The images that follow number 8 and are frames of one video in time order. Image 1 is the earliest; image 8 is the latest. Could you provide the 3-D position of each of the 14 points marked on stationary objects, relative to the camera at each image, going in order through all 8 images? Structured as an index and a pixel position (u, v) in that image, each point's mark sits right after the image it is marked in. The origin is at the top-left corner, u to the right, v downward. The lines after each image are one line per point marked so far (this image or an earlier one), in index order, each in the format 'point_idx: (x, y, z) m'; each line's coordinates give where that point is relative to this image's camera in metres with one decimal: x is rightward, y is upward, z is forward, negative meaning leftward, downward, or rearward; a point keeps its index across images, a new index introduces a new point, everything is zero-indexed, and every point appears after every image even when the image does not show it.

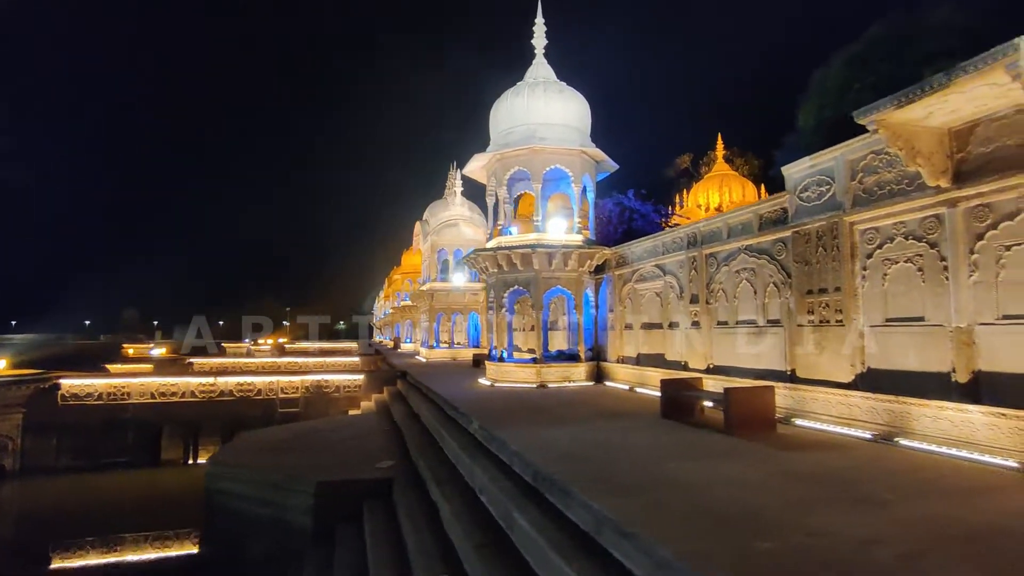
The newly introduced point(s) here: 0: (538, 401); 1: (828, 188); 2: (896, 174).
0: (+0.6, -2.6, +12.4) m
1: (+4.7, +1.5, +8.1) m
2: (+5.0, +1.5, +7.1) m
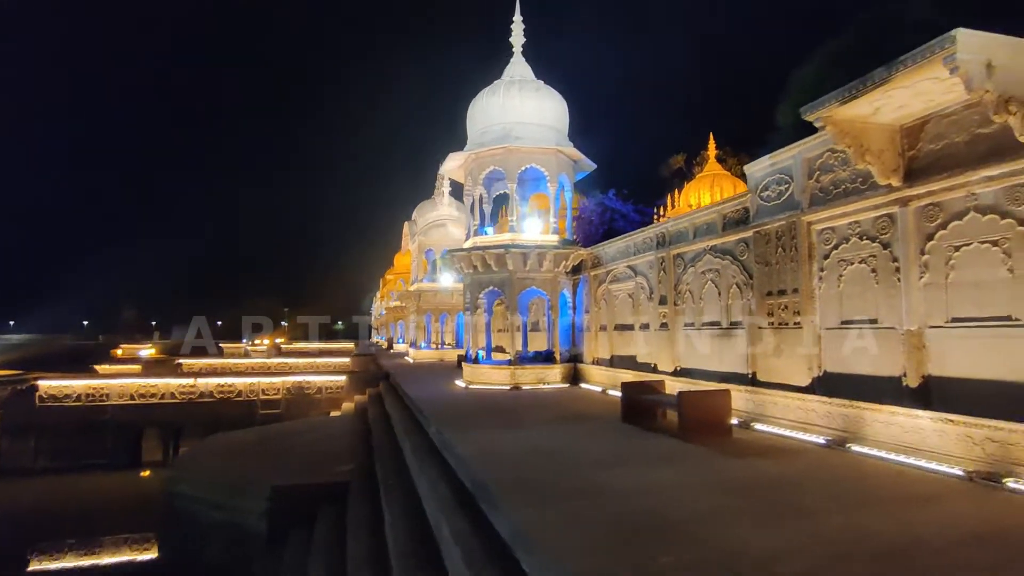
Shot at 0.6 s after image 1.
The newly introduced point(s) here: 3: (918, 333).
0: (-0.1, -2.6, +12.2) m
1: (+4.0, +1.5, +7.9) m
2: (+4.3, +1.5, +6.9) m
3: (+4.6, -0.5, +6.1) m
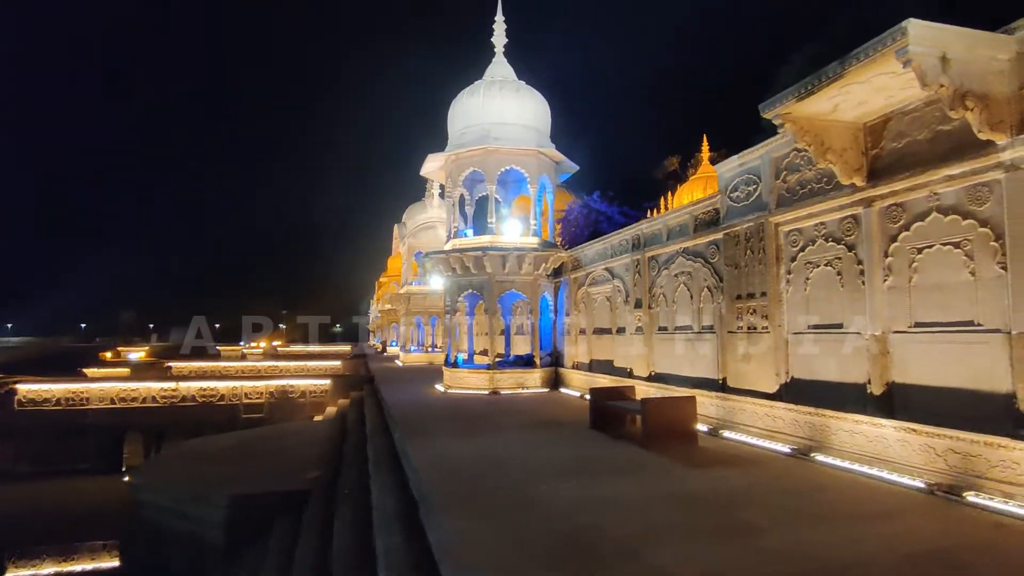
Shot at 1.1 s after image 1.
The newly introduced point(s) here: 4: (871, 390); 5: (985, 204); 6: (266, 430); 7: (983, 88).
0: (-0.7, -2.7, +11.9) m
1: (+3.4, +1.4, +7.6) m
2: (+3.7, +1.4, +6.6) m
3: (+4.0, -0.5, +5.8) m
4: (+3.9, -1.1, +5.9) m
5: (+4.3, +0.8, +4.9) m
6: (-8.1, -4.7, +17.8) m
7: (+4.0, +1.7, +4.6) m
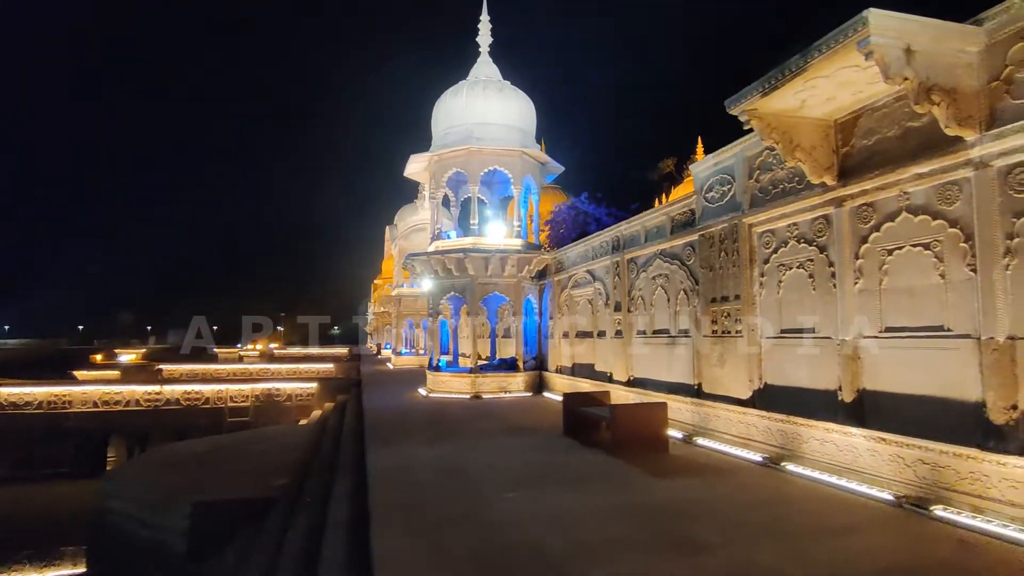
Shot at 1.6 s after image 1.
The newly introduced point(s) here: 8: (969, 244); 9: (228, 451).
0: (-1.1, -2.7, +11.7) m
1: (+3.0, +1.4, +7.4) m
2: (+3.3, +1.4, +6.4) m
3: (+3.6, -0.6, +5.6) m
4: (+3.5, -1.2, +5.7) m
5: (+3.8, +0.7, +4.7) m
6: (-8.6, -4.7, +17.6) m
7: (+3.6, +1.7, +4.4) m
8: (+3.9, +0.4, +4.6) m
9: (-7.4, -4.2, +14.0) m
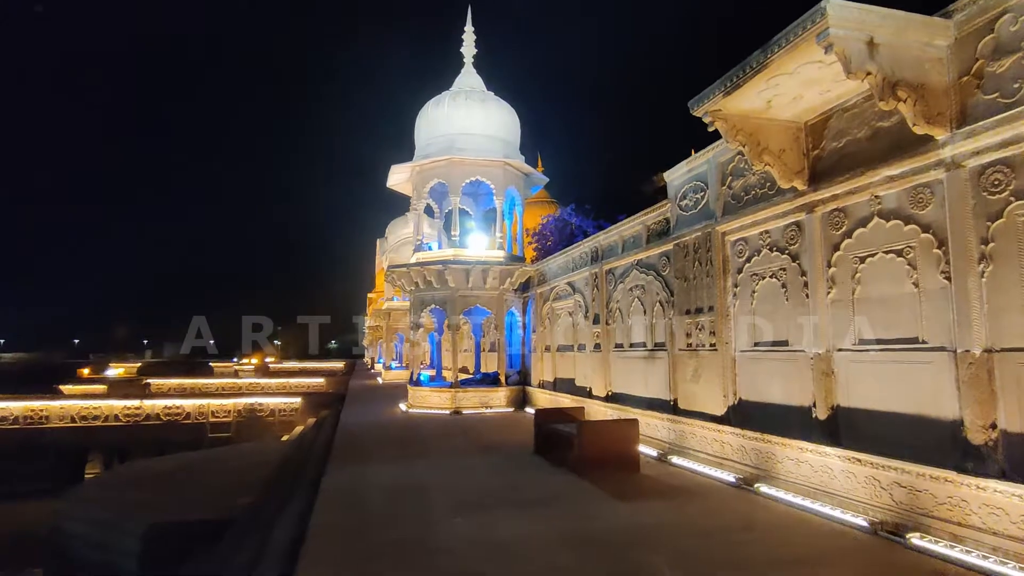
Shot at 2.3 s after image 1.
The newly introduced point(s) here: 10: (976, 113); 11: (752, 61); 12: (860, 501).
0: (-1.6, -3.0, +11.3) m
1: (+2.5, +1.2, +7.2) m
2: (+2.8, +1.3, +6.2) m
3: (+3.1, -0.7, +5.3) m
4: (+3.0, -1.3, +5.4) m
5: (+3.4, +0.7, +4.4) m
6: (-9.1, -5.1, +17.2) m
7: (+3.1, +1.6, +4.1) m
8: (+3.4, +0.3, +4.3) m
9: (-7.8, -4.5, +13.6) m
10: (+3.4, +1.3, +4.0) m
11: (+2.1, +1.9, +4.6) m
12: (+3.1, -1.9, +4.7) m
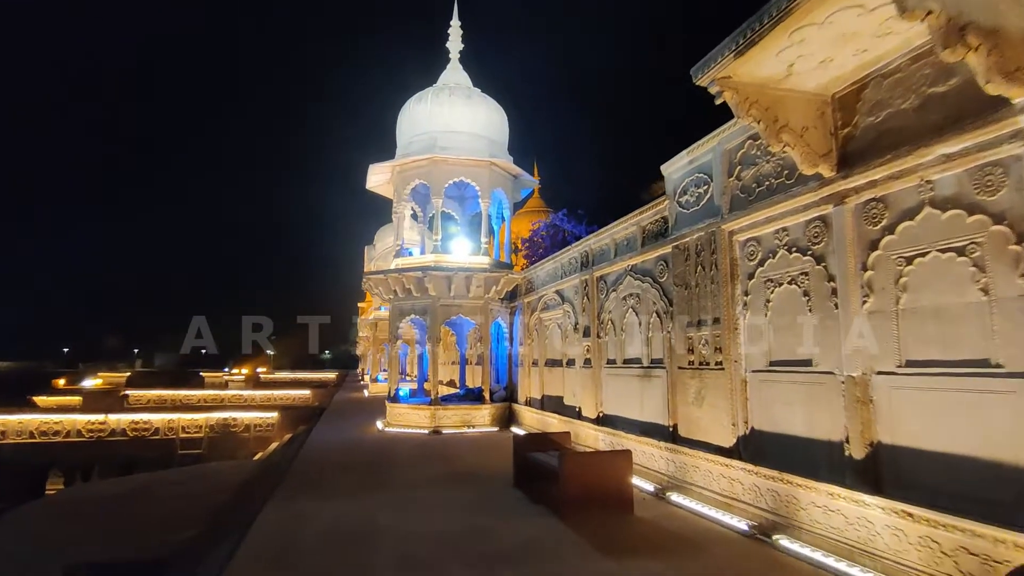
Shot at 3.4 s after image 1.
0: (-2.0, -3.1, +10.3) m
1: (+2.2, +1.1, +6.2) m
2: (+2.5, +1.2, +5.2) m
3: (+2.8, -0.7, +4.3) m
4: (+2.7, -1.3, +4.3) m
5: (+3.1, +0.6, +3.4) m
6: (-9.5, -5.4, +16.0) m
7: (+2.8, +1.6, +3.2) m
8: (+3.1, +0.3, +3.3) m
9: (-8.2, -4.7, +12.5) m
10: (+3.2, +1.3, +3.0) m
11: (+1.8, +1.9, +3.7) m
12: (+2.8, -1.9, +3.7) m
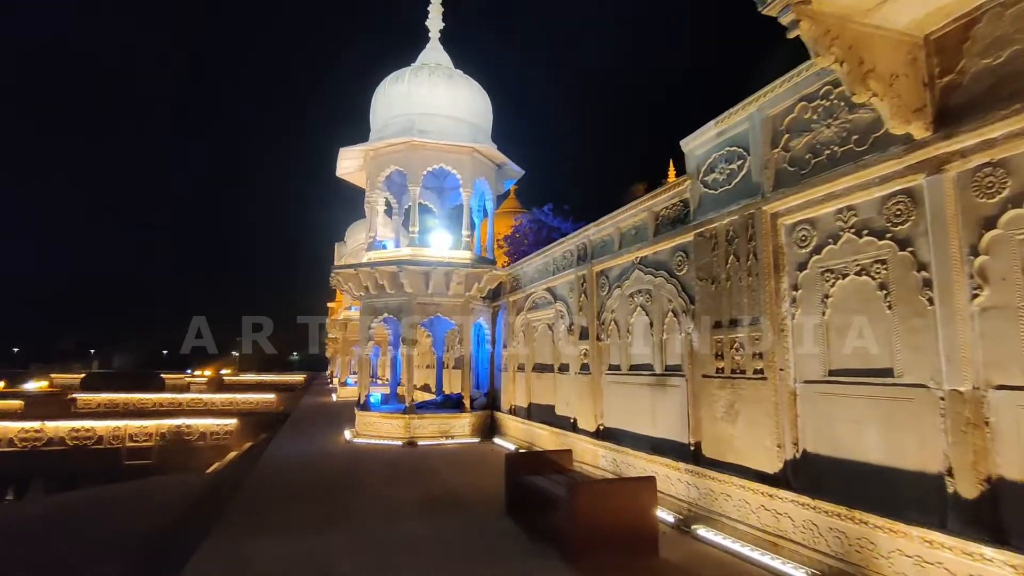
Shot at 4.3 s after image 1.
0: (-2.2, -3.0, +9.1) m
1: (+2.2, +1.2, +5.2) m
2: (+2.6, +1.3, +4.2) m
3: (+2.8, -0.7, +3.3) m
4: (+2.8, -1.3, +3.4) m
5: (+3.2, +0.7, +2.5) m
6: (-10.0, -5.2, +14.4) m
7: (+3.0, +1.6, +2.2) m
8: (+3.2, +0.3, +2.4) m
9: (-8.6, -4.6, +10.9) m
10: (+3.3, +1.3, +2.1) m
11: (+1.9, +2.0, +2.7) m
12: (+2.8, -1.9, +2.8) m
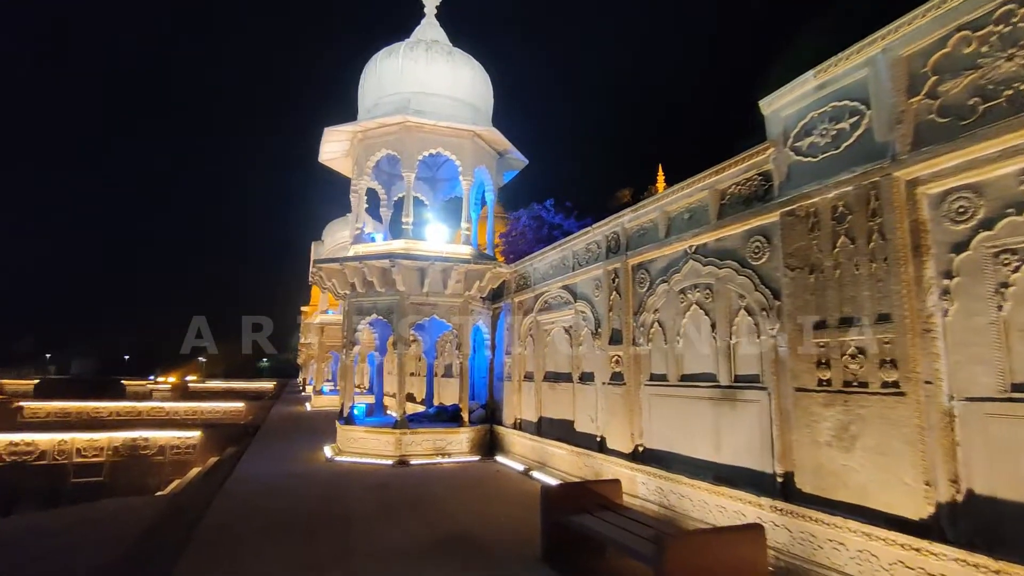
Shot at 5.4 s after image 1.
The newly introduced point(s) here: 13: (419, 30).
0: (-2.0, -3.0, +7.7) m
1: (+2.6, +1.3, +4.1) m
2: (+3.0, +1.3, +3.2) m
3: (+3.3, -0.6, +2.3) m
4: (+3.2, -1.2, +2.3) m
5: (+3.7, +0.8, +1.5) m
6: (-10.1, -5.1, +12.7) m
7: (+3.5, +1.7, +1.2) m
8: (+3.8, +0.4, +1.3) m
9: (-8.5, -4.4, +9.3) m
10: (+3.9, +1.4, +1.1) m
11: (+2.4, +2.1, +1.6) m
12: (+3.3, -1.8, +1.7) m
13: (-2.1, +5.9, +12.4) m
